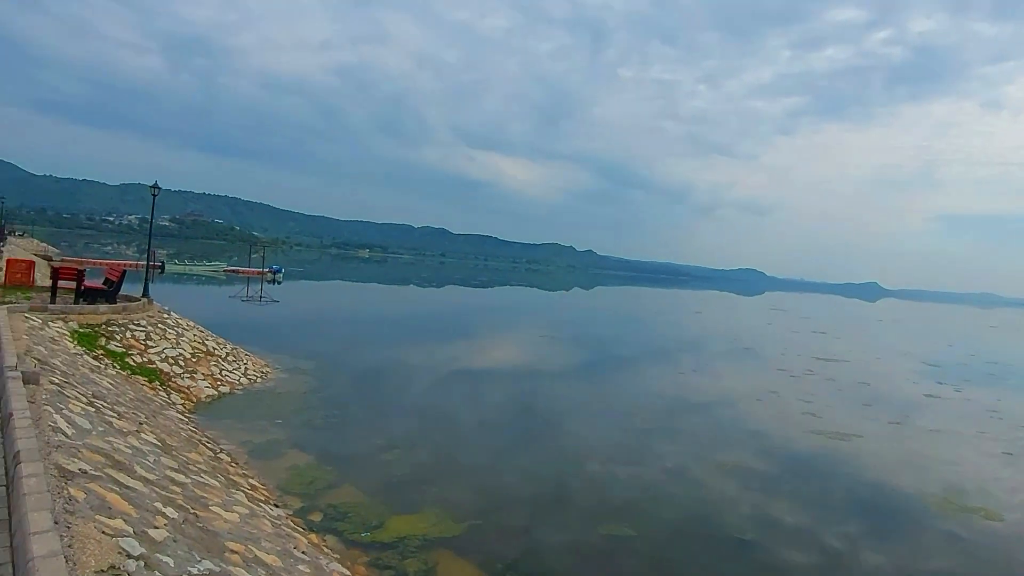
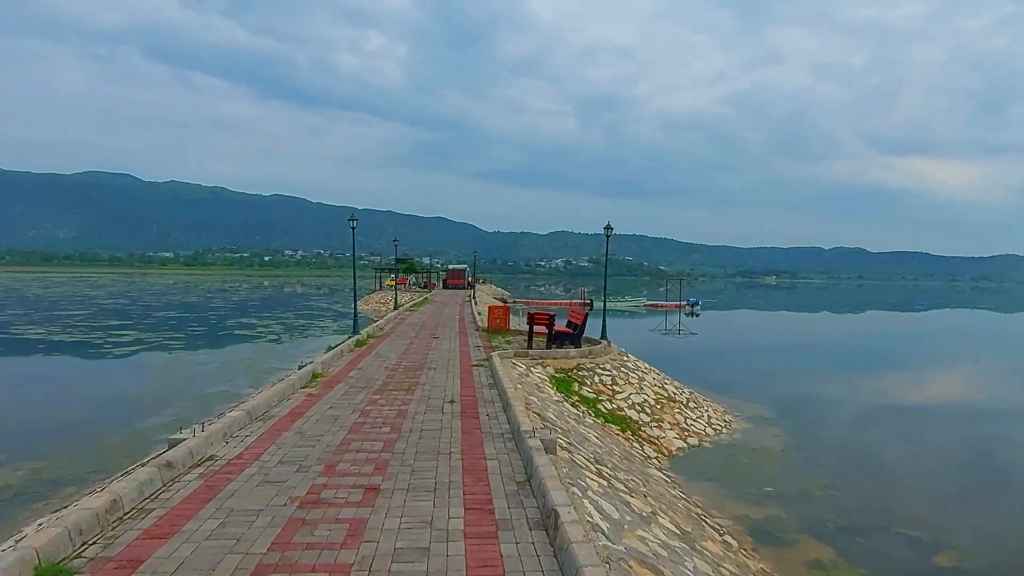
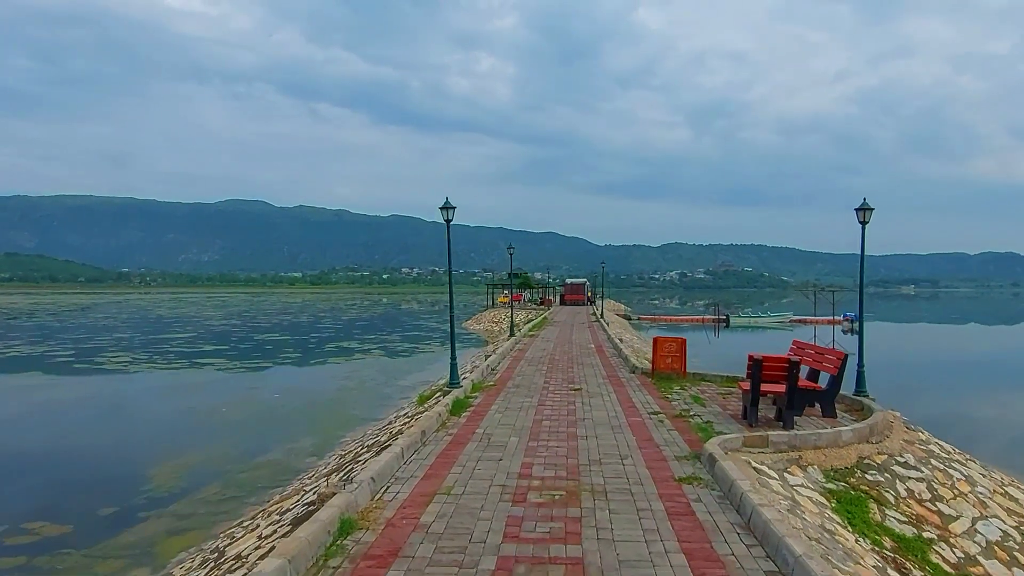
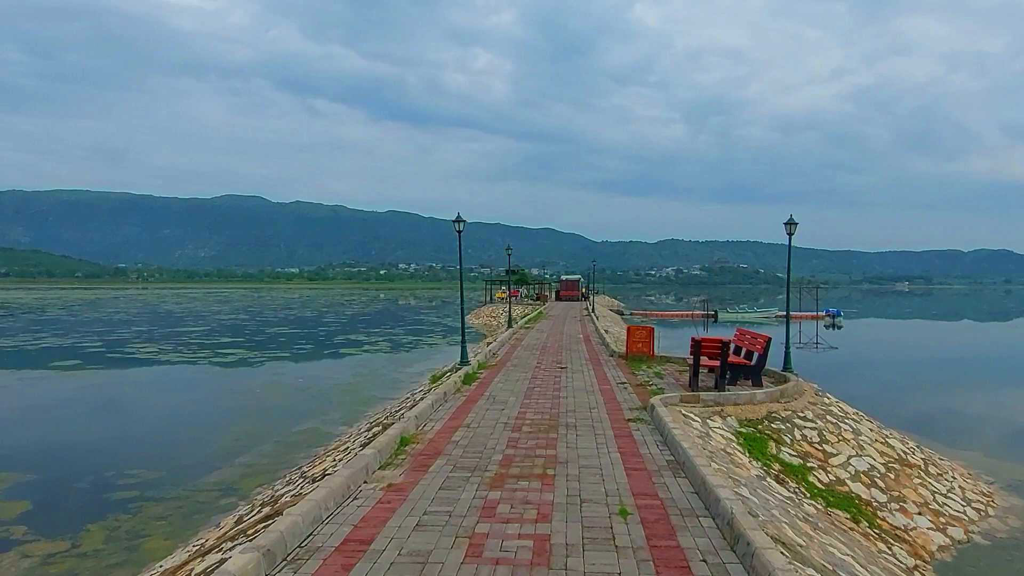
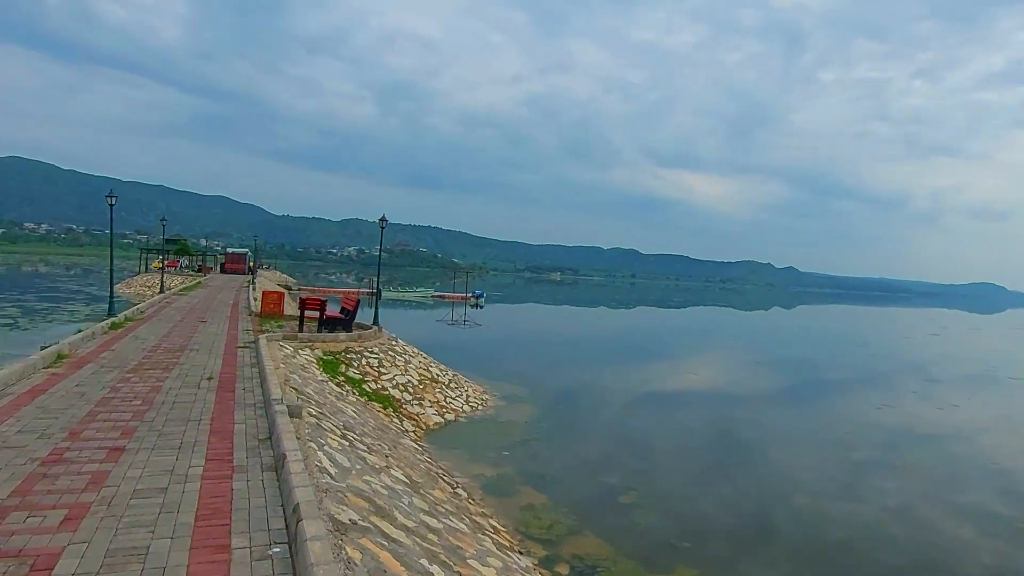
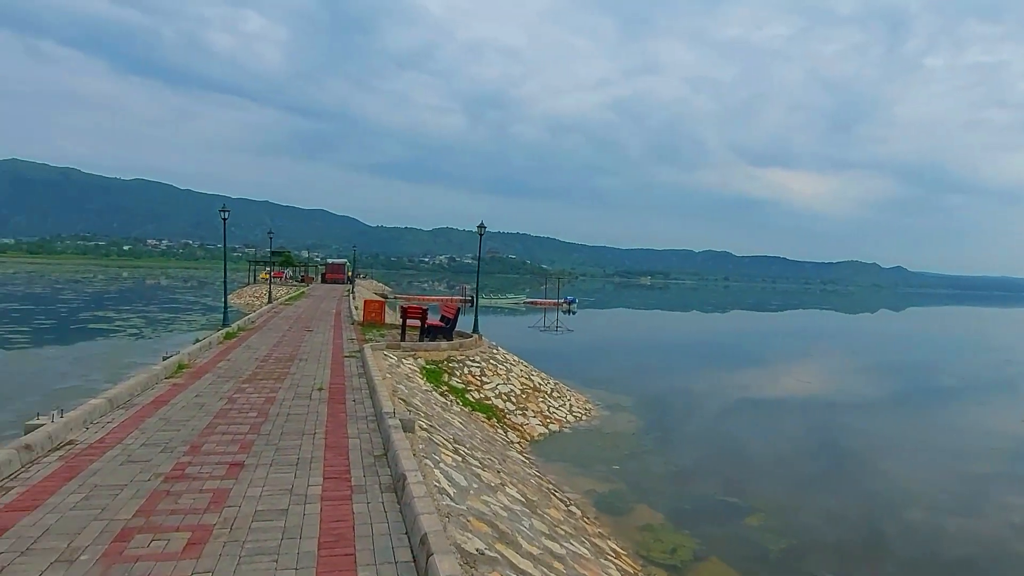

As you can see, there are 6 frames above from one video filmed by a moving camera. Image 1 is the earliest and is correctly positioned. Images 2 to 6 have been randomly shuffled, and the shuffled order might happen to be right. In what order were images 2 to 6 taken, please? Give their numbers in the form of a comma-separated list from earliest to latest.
5, 6, 2, 4, 3
